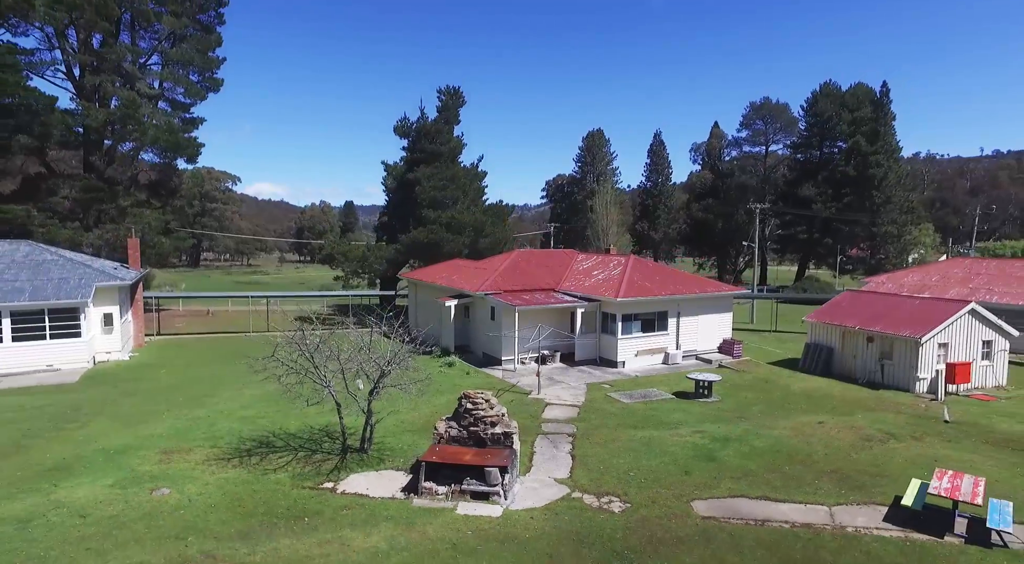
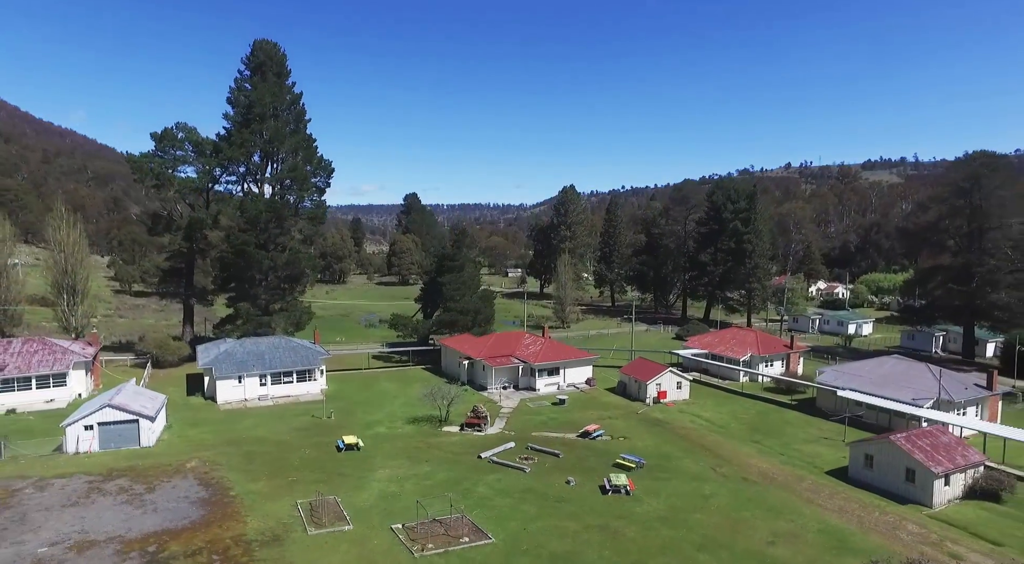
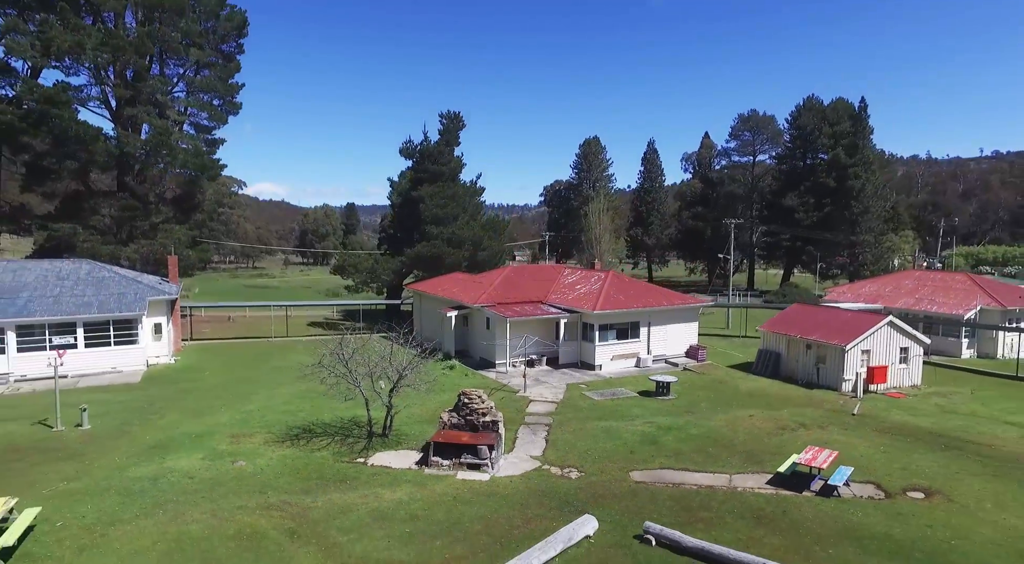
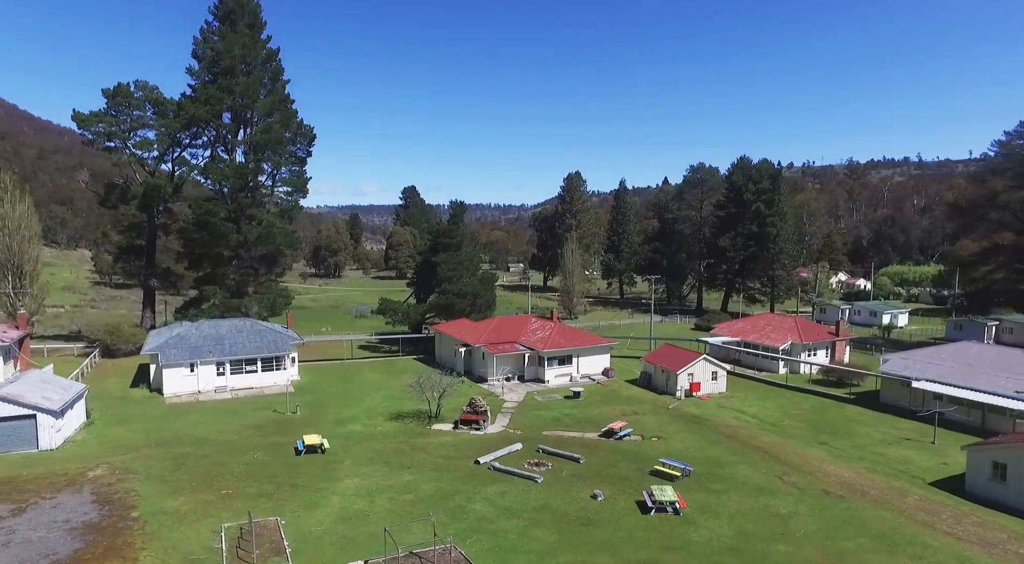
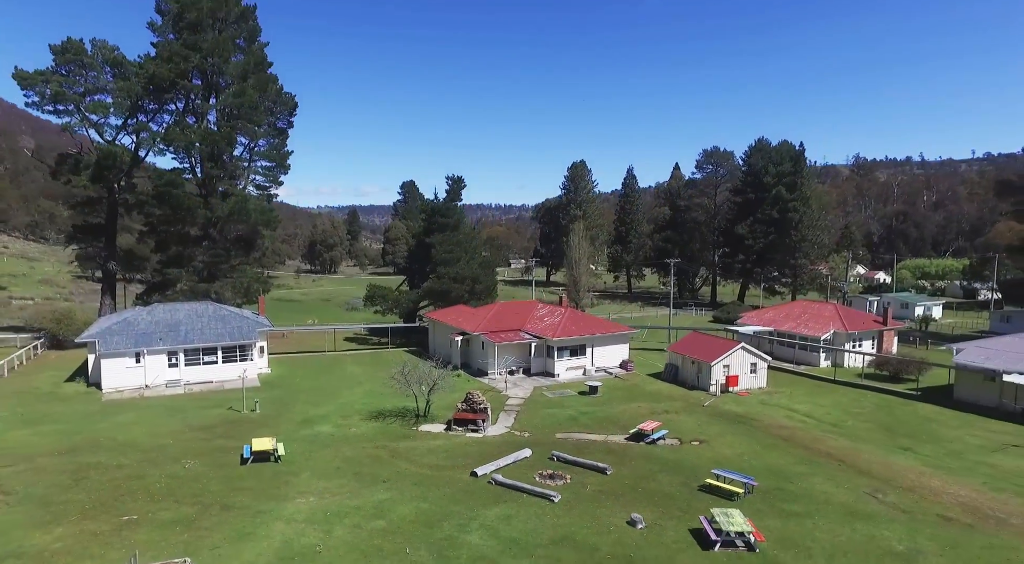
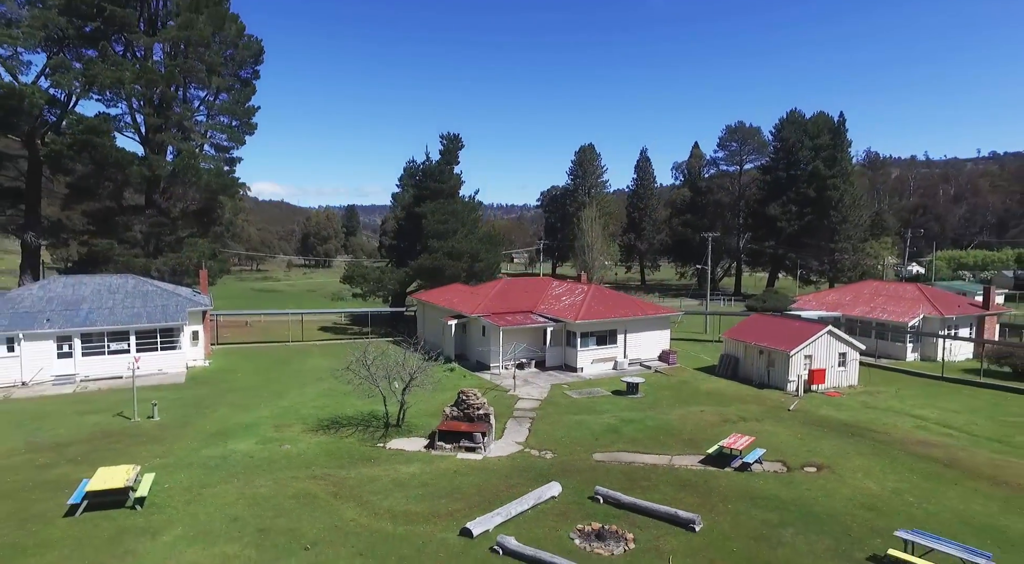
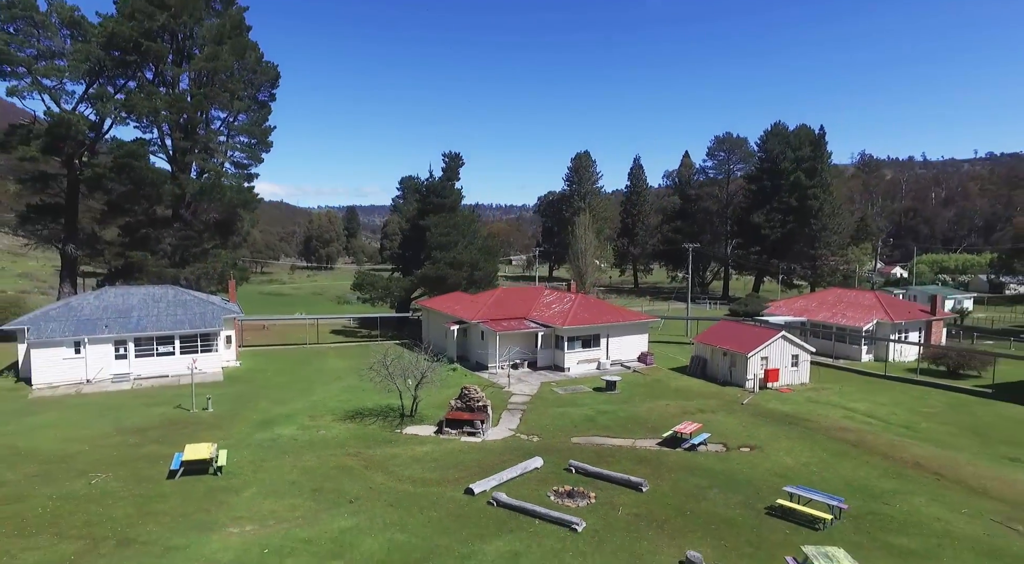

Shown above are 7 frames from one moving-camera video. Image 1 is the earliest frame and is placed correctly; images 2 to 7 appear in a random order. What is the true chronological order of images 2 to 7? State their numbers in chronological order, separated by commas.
3, 6, 7, 5, 4, 2
